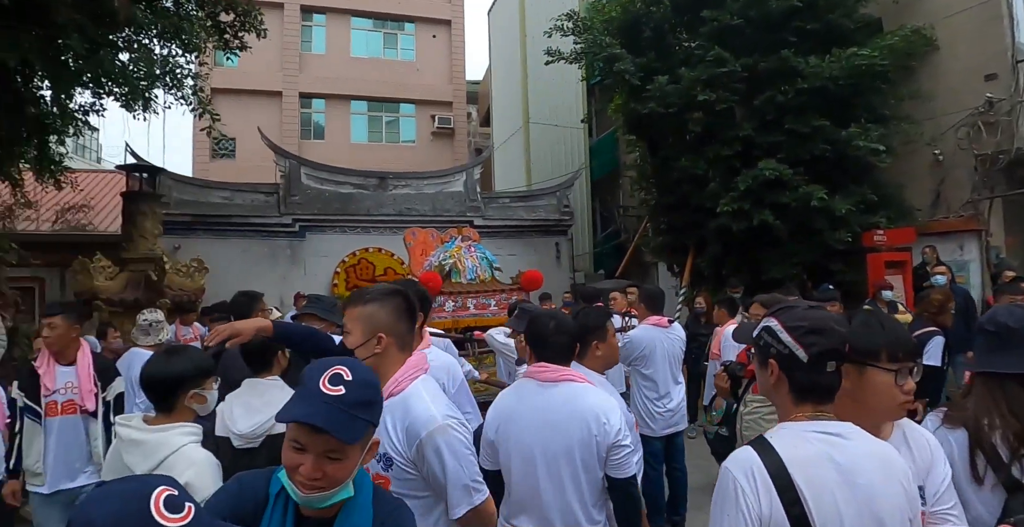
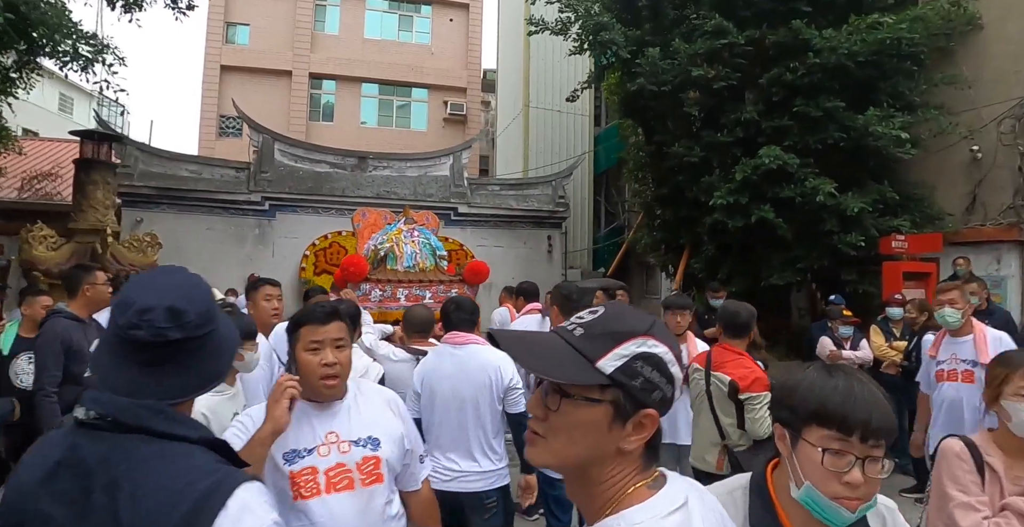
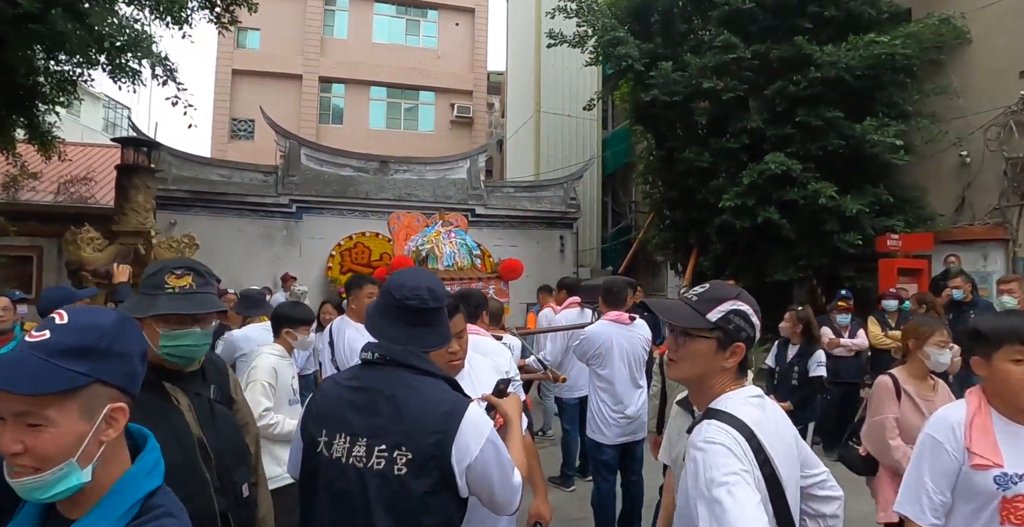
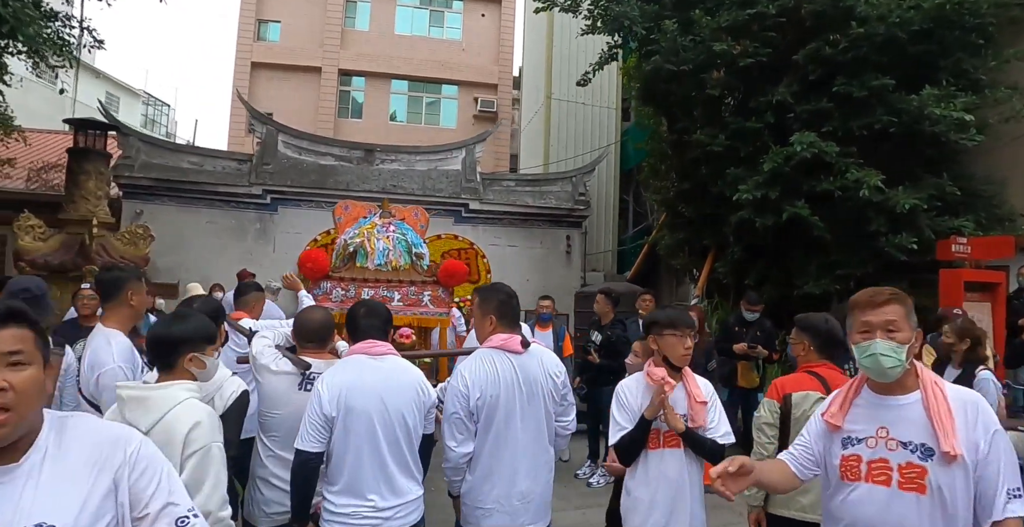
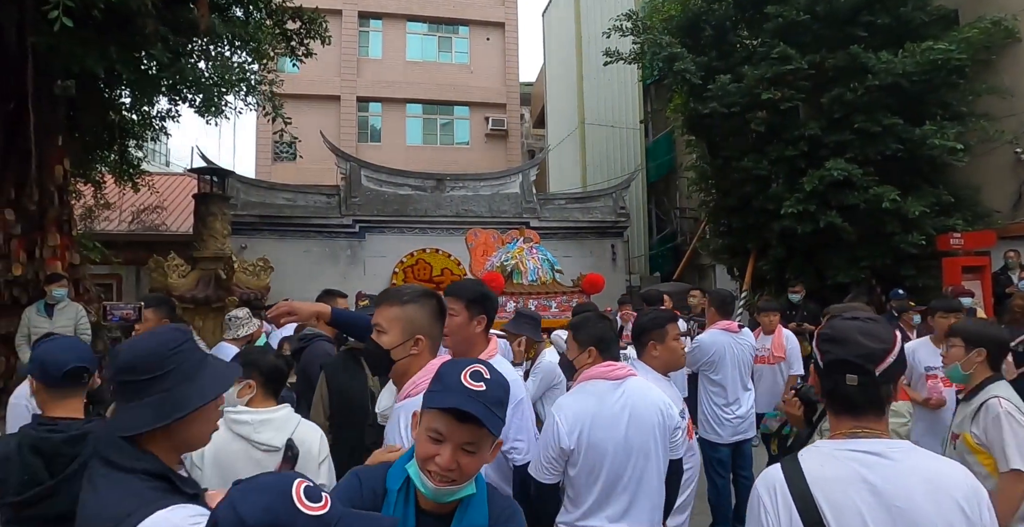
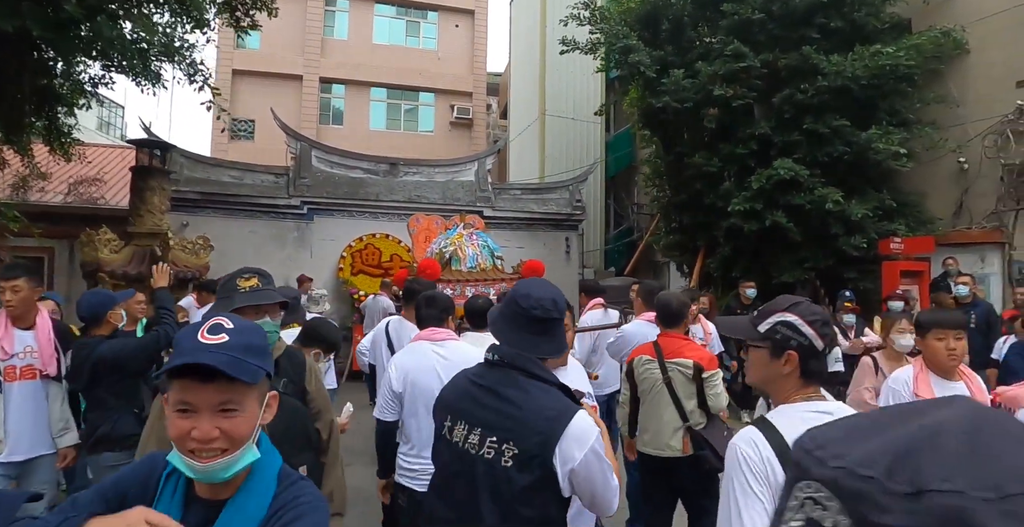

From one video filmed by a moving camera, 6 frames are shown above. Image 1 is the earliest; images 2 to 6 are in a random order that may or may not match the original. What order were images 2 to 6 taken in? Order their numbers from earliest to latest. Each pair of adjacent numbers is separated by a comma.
5, 6, 3, 2, 4
